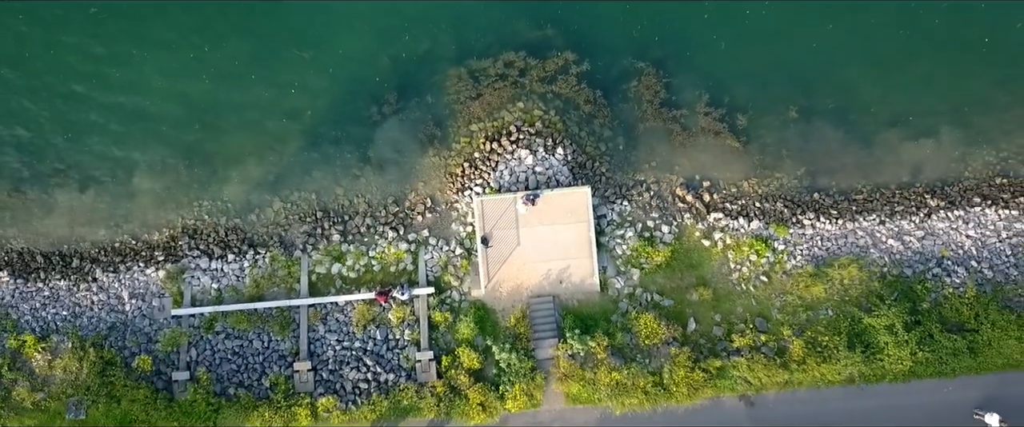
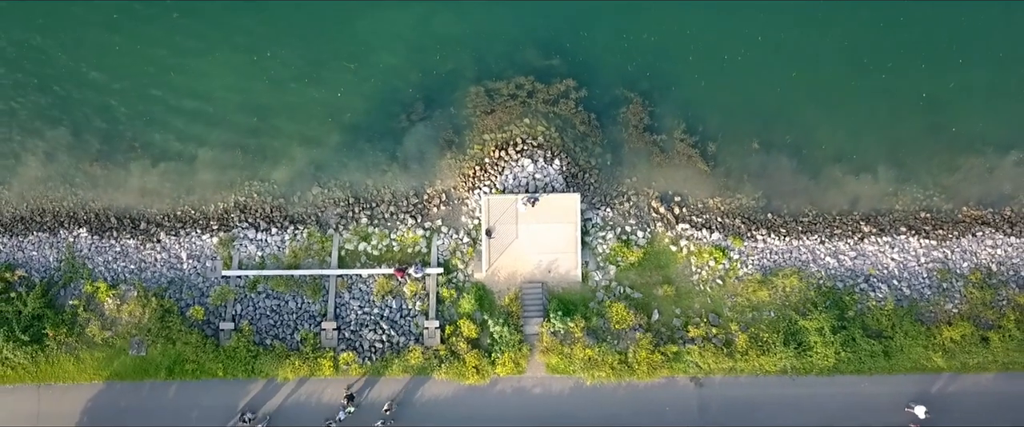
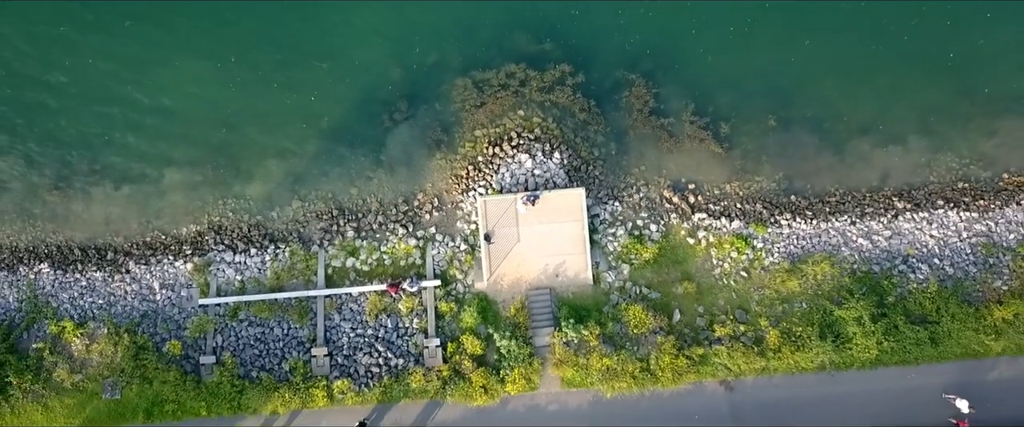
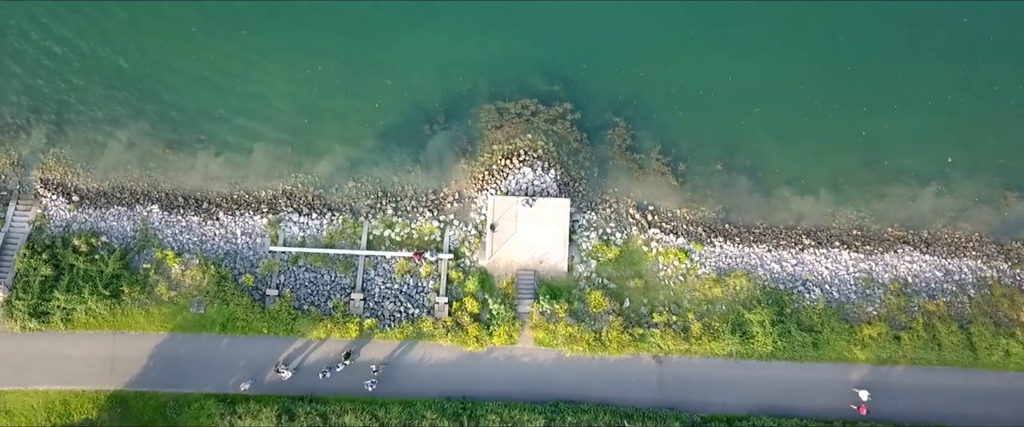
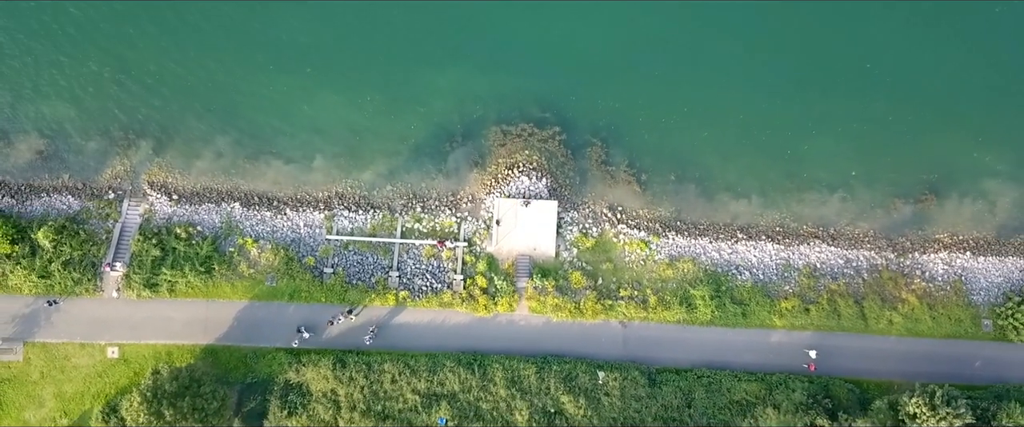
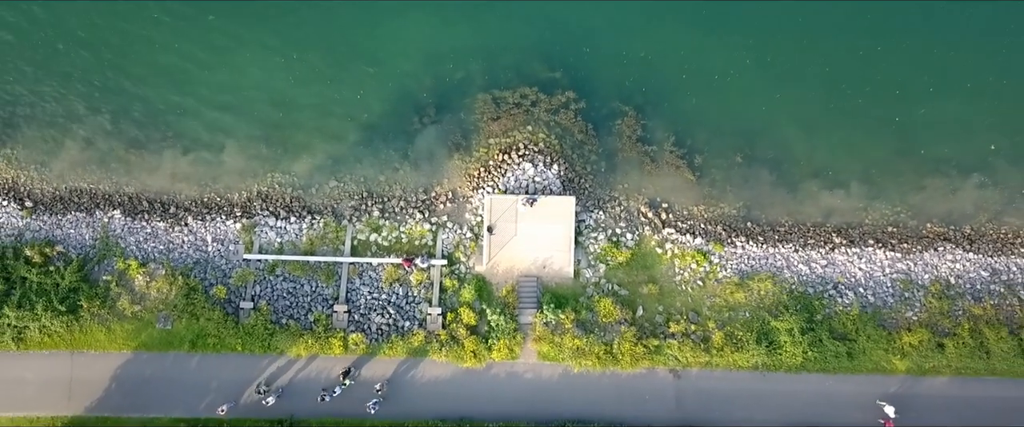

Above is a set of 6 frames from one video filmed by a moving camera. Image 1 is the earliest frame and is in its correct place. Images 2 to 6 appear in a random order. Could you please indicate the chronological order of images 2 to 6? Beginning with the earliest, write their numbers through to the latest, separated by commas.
3, 2, 6, 4, 5
